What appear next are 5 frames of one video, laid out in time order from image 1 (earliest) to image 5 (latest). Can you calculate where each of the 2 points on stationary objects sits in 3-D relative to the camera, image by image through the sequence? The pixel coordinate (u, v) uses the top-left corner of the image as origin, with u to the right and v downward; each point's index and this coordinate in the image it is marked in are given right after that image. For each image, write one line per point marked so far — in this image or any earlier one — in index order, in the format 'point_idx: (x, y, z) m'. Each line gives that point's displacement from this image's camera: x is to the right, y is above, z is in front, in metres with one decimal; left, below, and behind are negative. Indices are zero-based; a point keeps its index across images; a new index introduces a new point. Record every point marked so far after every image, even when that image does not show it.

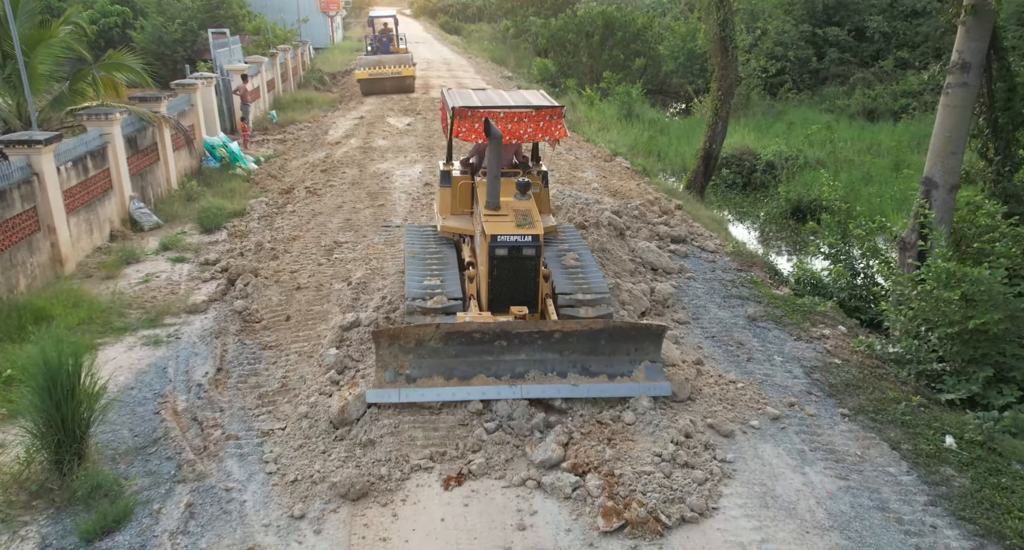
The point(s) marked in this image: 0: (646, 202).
0: (+2.0, +1.1, +11.4) m
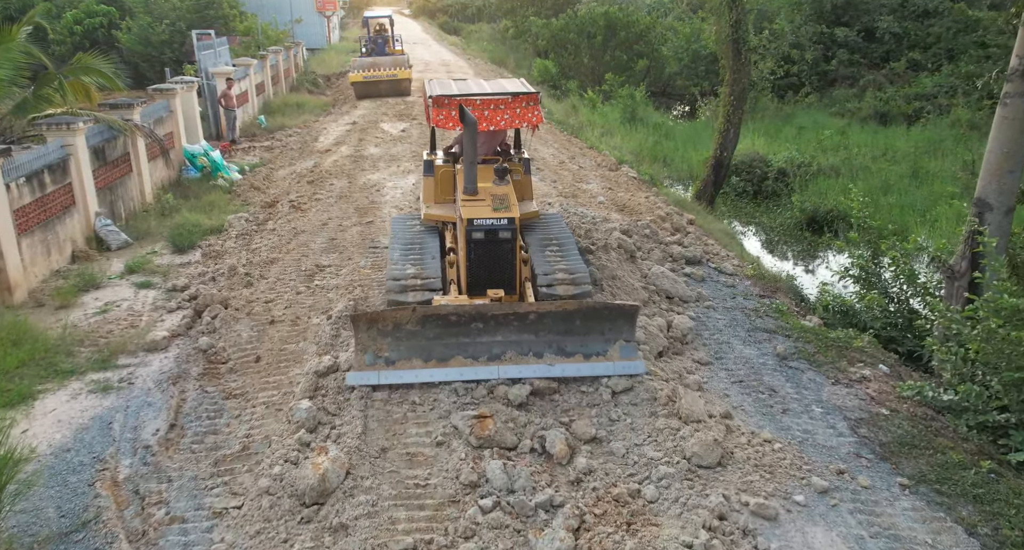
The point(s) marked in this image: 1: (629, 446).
0: (+2.0, +0.8, +10.5) m
1: (+0.8, -1.2, +5.2) m
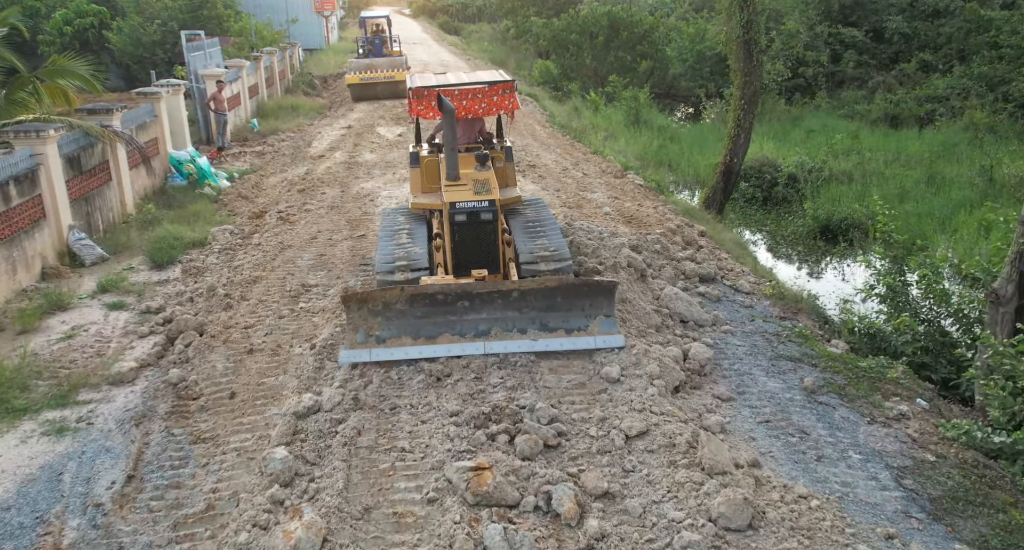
0: (+2.0, +0.6, +9.9) m
1: (+0.8, -1.4, +4.6) m
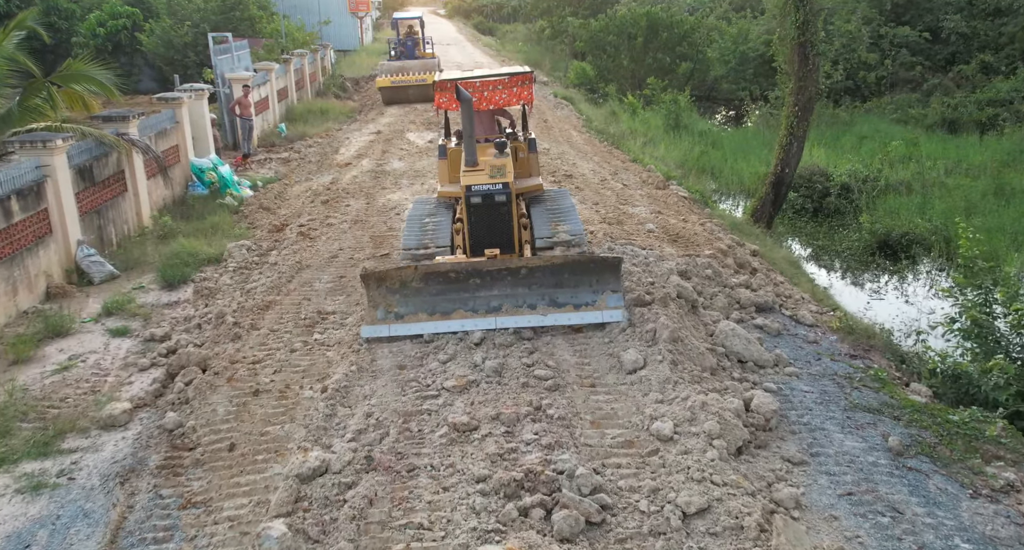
0: (+2.4, +0.3, +9.0) m
1: (+1.0, -1.7, +3.8) m
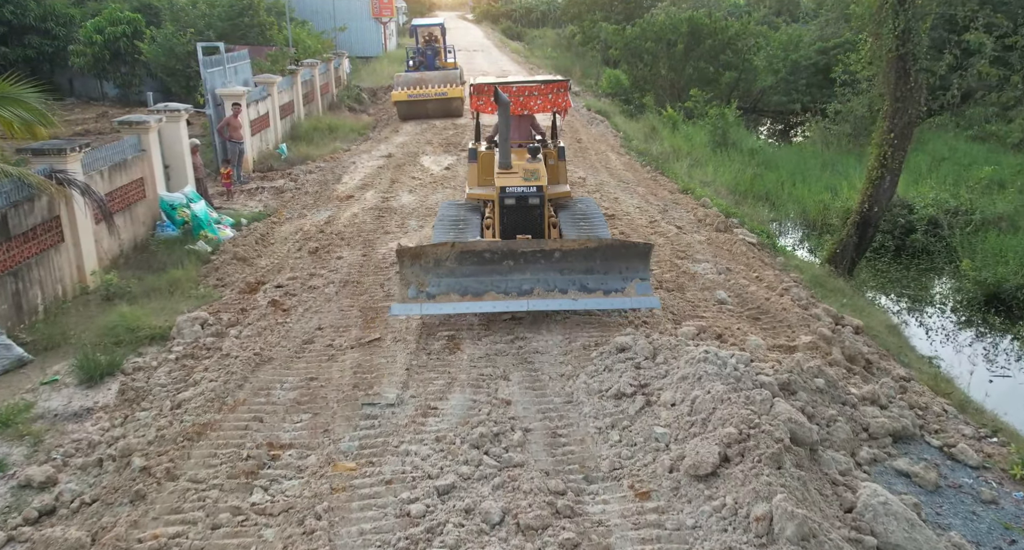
0: (+2.7, -0.6, +6.7) m
1: (+1.1, -2.4, +1.5) m
